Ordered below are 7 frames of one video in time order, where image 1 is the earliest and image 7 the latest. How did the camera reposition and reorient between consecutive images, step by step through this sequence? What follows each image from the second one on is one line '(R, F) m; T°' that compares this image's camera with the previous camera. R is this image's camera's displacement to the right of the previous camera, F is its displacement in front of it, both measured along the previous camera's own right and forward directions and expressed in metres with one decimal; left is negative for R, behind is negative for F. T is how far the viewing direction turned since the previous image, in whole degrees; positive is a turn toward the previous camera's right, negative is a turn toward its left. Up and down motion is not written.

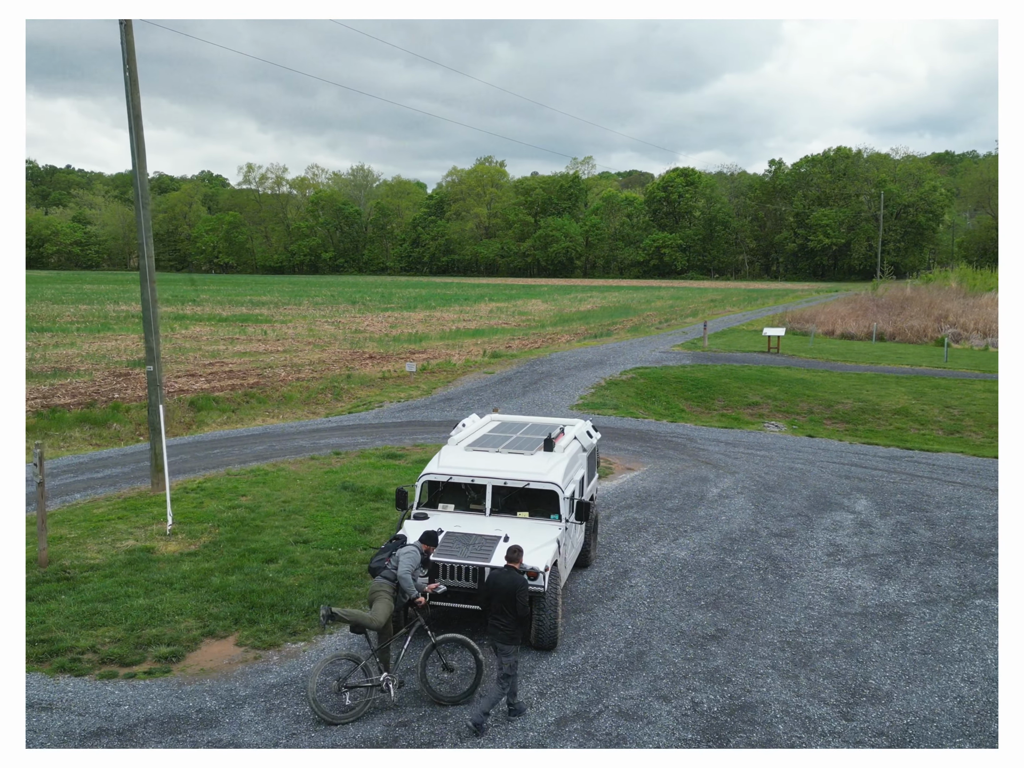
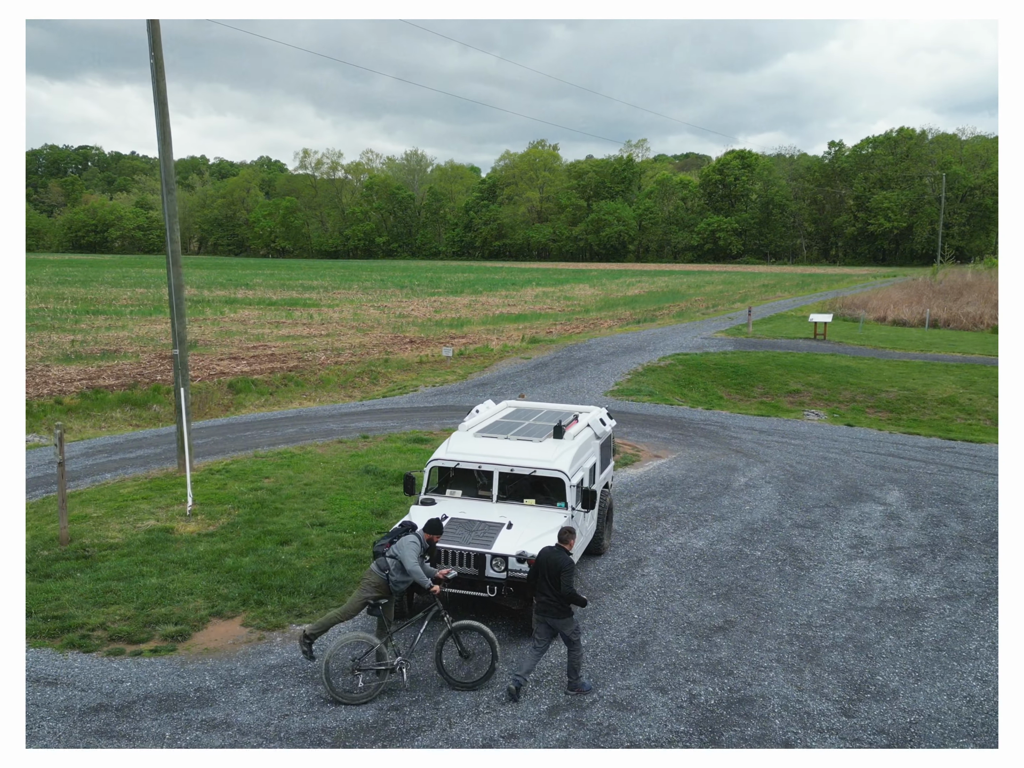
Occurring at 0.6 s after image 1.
(+0.5, +0.1) m; -3°
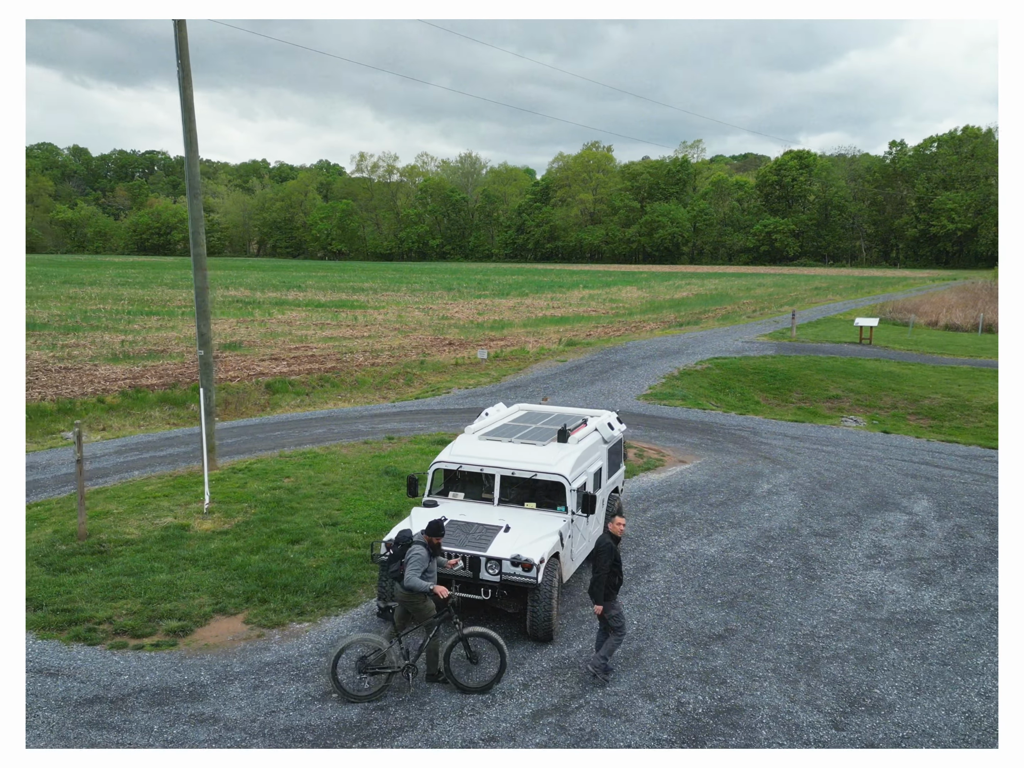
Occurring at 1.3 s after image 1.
(+0.6, 0.0) m; -3°
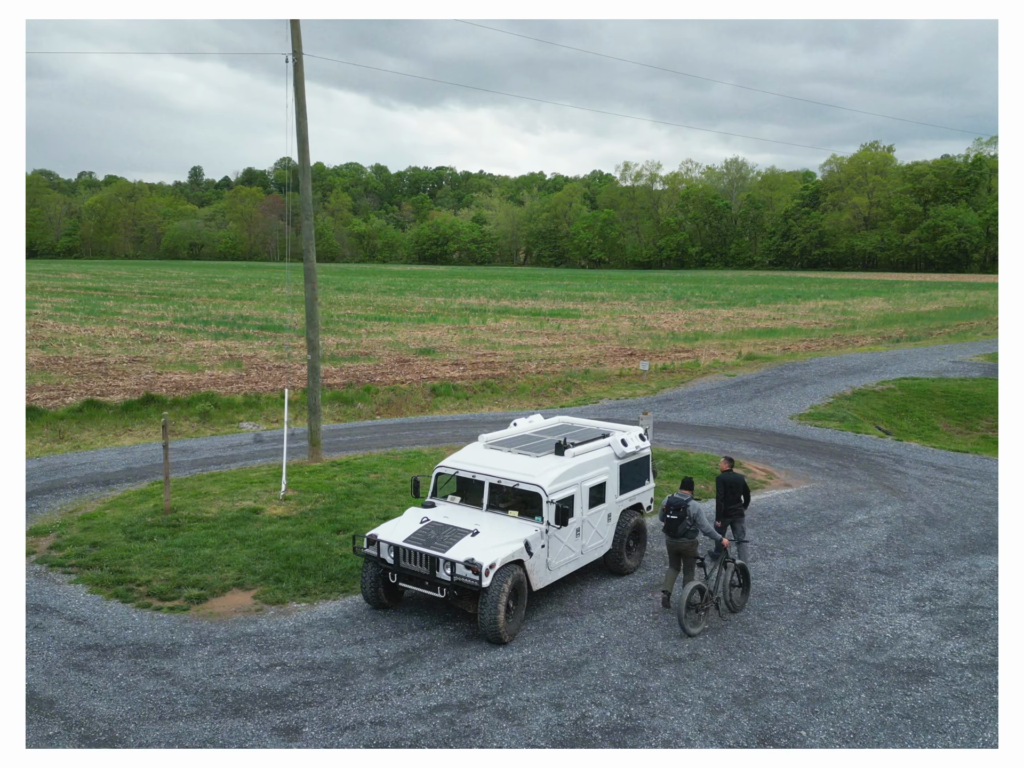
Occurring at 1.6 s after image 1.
(+3.2, 0.0) m; -16°
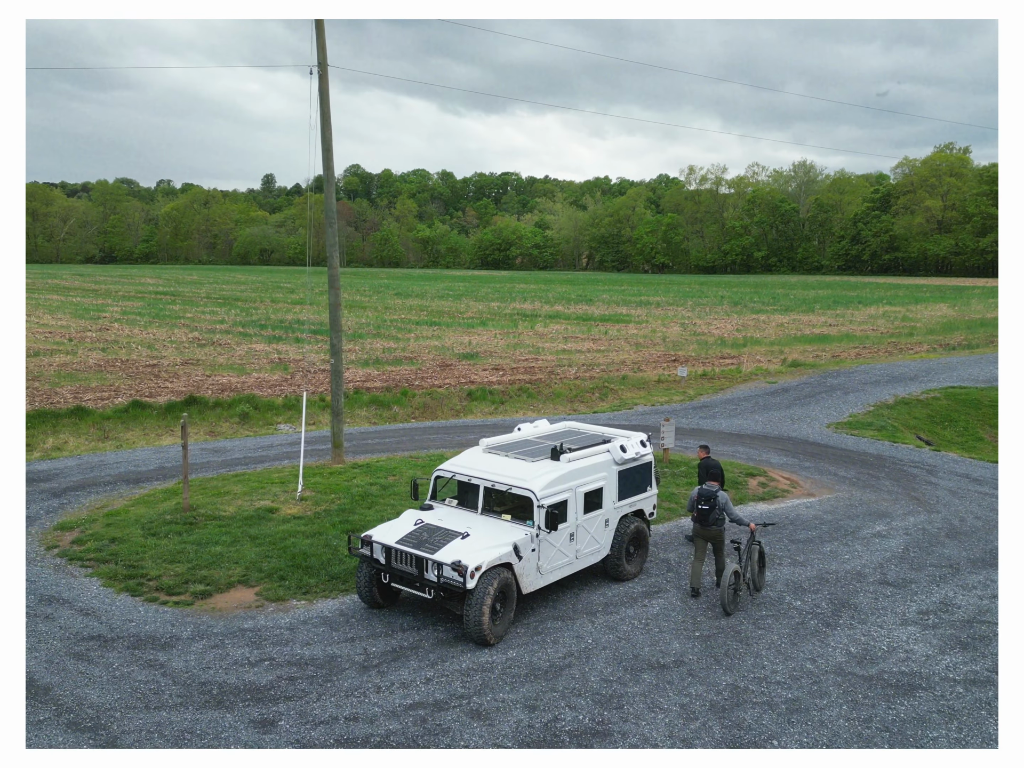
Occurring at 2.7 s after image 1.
(+0.8, -0.1) m; -4°
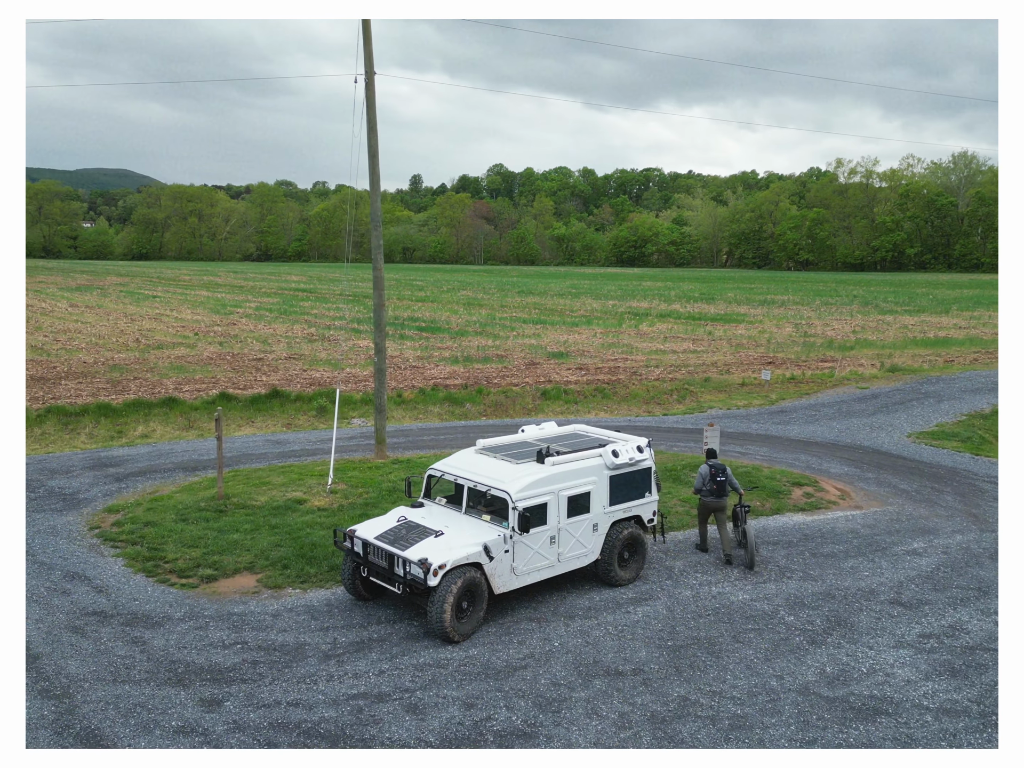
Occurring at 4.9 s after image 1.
(+1.9, 0.0) m; -8°
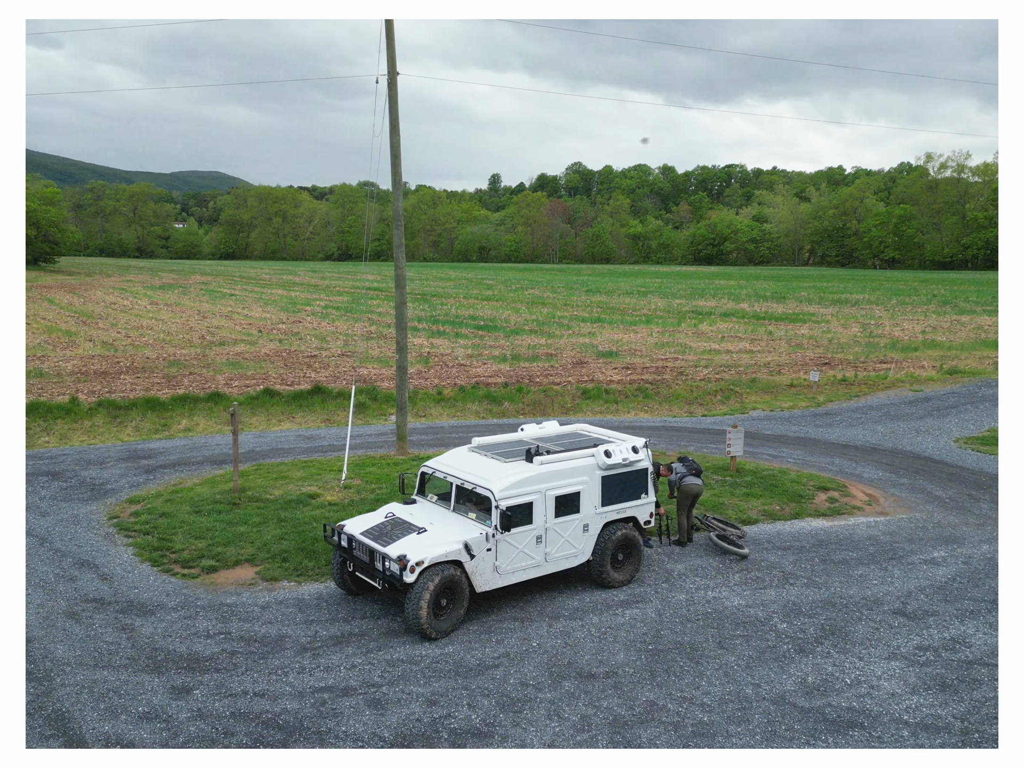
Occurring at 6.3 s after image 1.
(+1.1, +0.1) m; -5°
